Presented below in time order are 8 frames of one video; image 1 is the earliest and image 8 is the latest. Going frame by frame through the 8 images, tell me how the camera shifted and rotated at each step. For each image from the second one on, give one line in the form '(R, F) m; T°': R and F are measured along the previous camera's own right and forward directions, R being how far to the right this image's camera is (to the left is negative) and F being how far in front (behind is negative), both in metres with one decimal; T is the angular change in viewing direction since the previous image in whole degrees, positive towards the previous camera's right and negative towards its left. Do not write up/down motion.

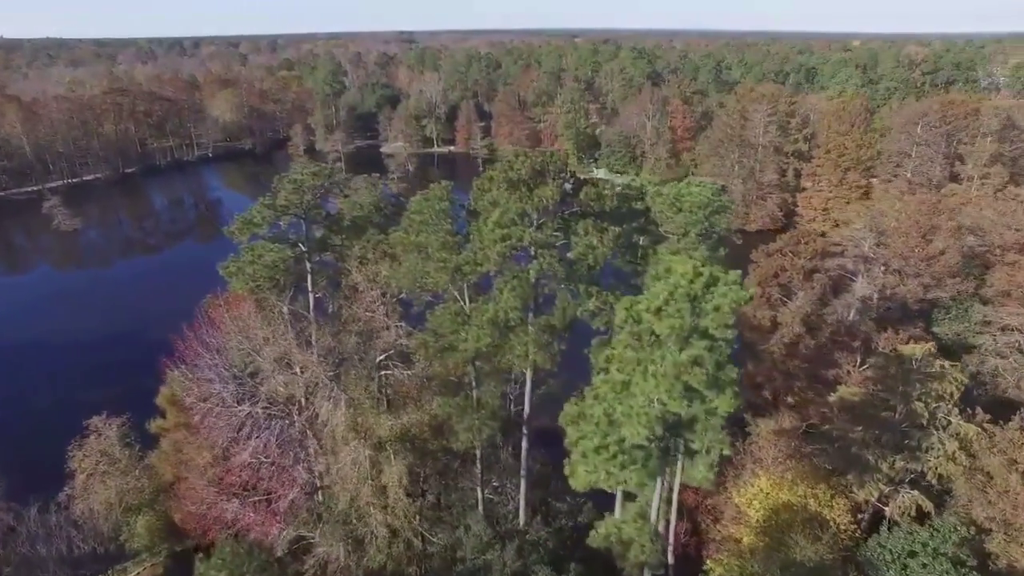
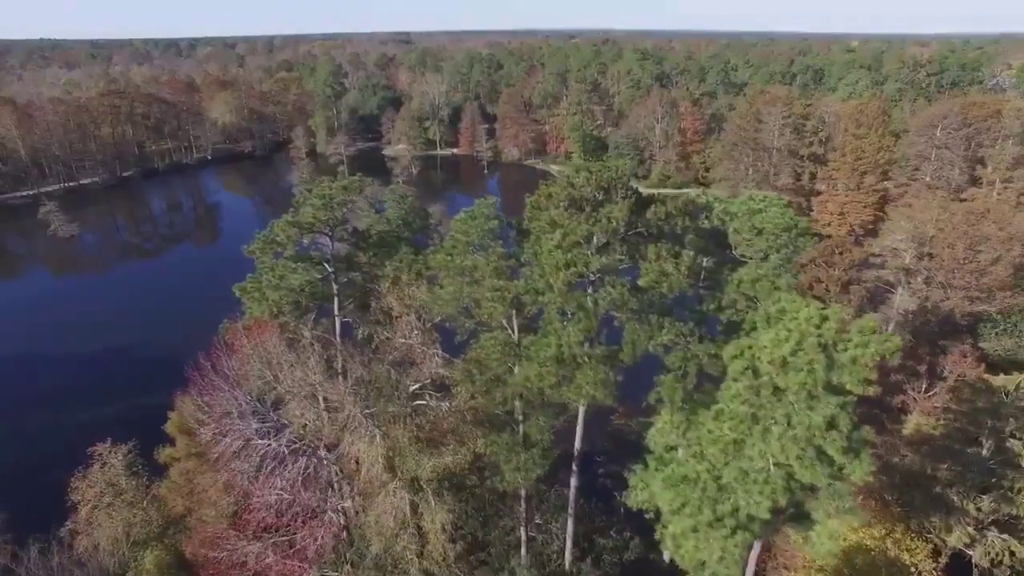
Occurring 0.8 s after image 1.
(-1.0, +1.2) m; 0°
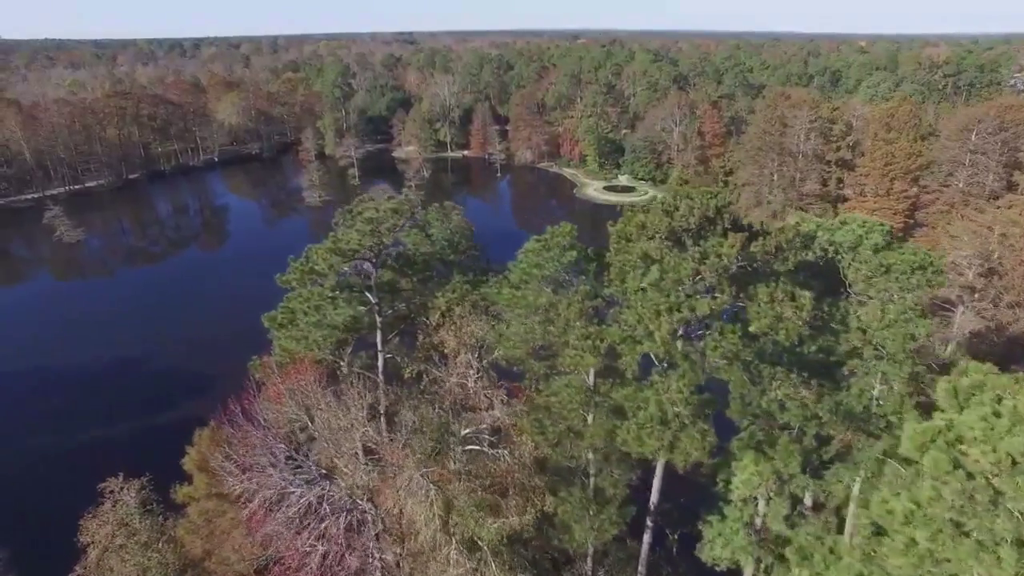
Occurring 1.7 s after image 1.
(-1.2, +1.5) m; 0°
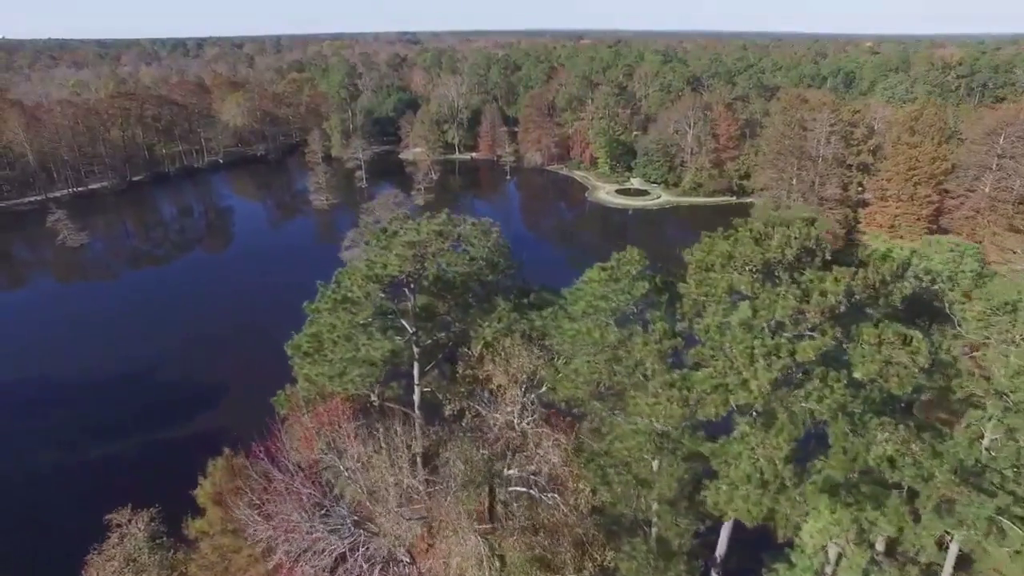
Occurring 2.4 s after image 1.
(-0.8, +1.1) m; 0°
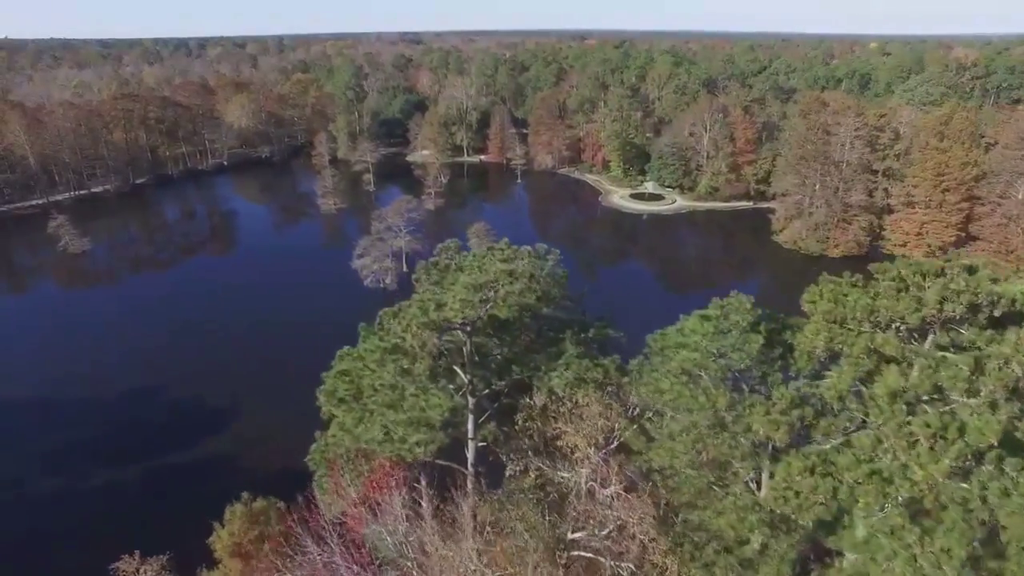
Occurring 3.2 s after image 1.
(-1.0, +1.4) m; 0°
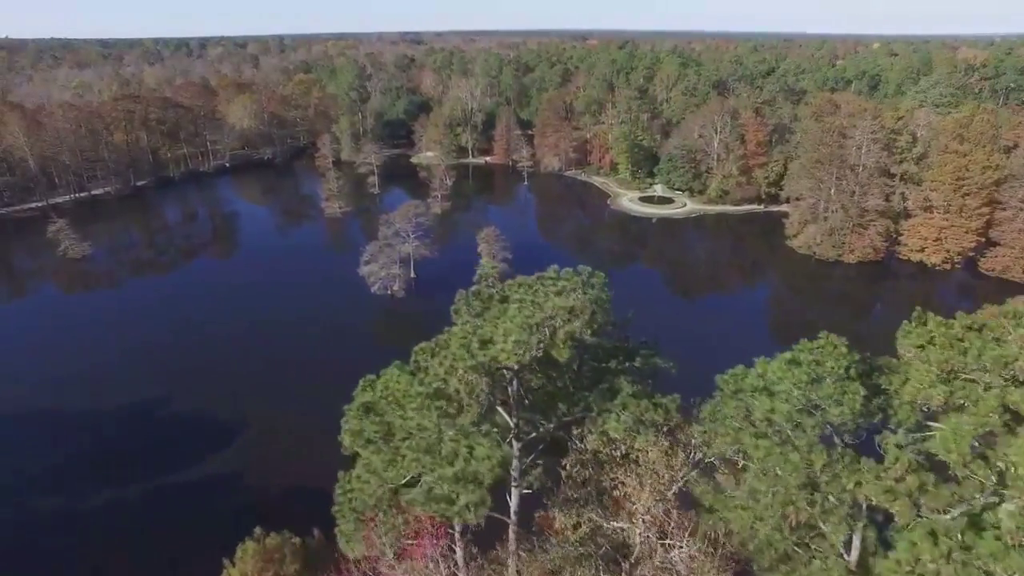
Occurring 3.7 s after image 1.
(-0.7, +1.0) m; 0°
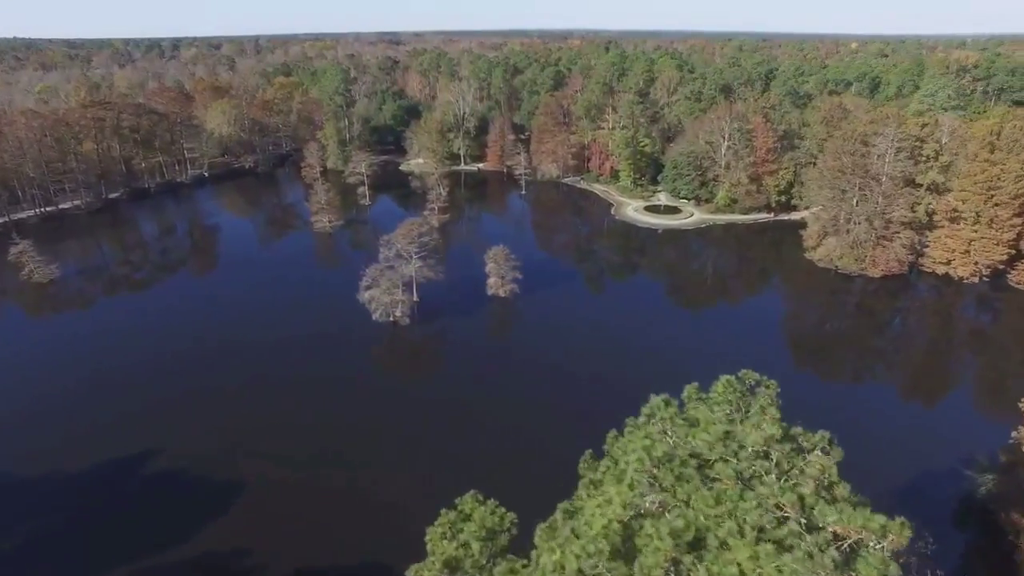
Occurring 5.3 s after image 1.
(-1.9, +3.1) m; +2°
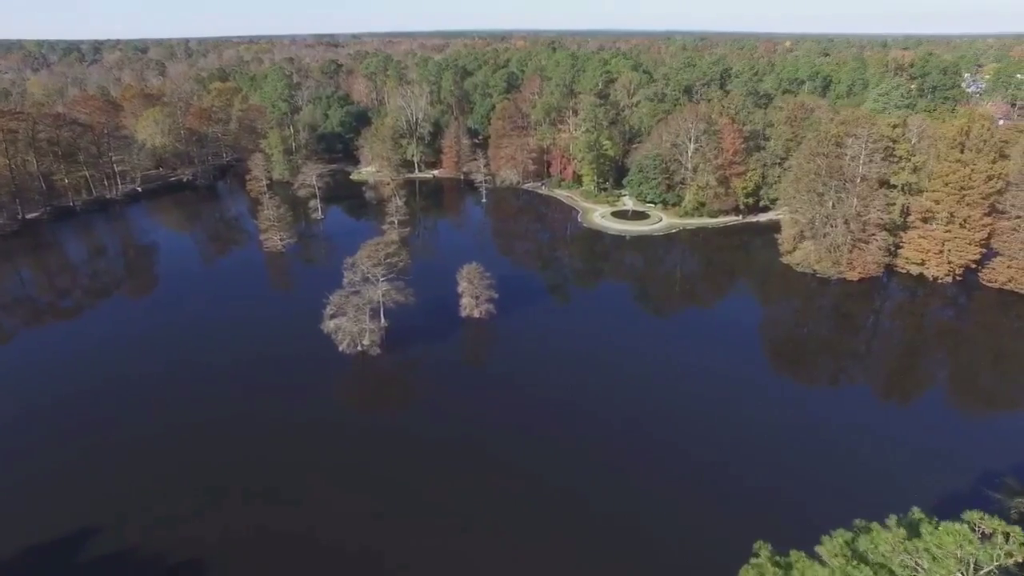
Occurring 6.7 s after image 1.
(-1.6, +2.7) m; +5°
